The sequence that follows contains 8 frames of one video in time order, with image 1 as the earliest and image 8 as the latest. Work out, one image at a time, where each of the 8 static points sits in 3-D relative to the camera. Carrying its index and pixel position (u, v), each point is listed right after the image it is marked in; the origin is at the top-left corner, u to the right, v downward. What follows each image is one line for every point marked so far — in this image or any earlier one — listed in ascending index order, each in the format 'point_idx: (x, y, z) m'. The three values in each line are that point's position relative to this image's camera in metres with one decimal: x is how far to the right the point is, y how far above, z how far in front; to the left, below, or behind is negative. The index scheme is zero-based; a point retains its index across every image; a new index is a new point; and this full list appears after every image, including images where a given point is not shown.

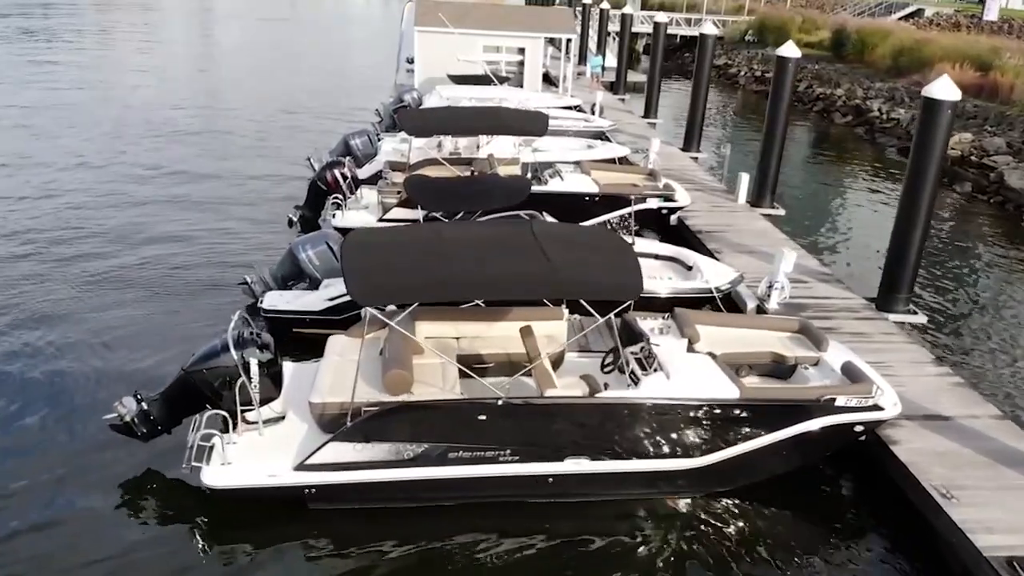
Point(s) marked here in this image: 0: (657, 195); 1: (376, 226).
0: (+2.3, +1.5, +12.2) m
1: (-2.1, +1.0, +11.8) m
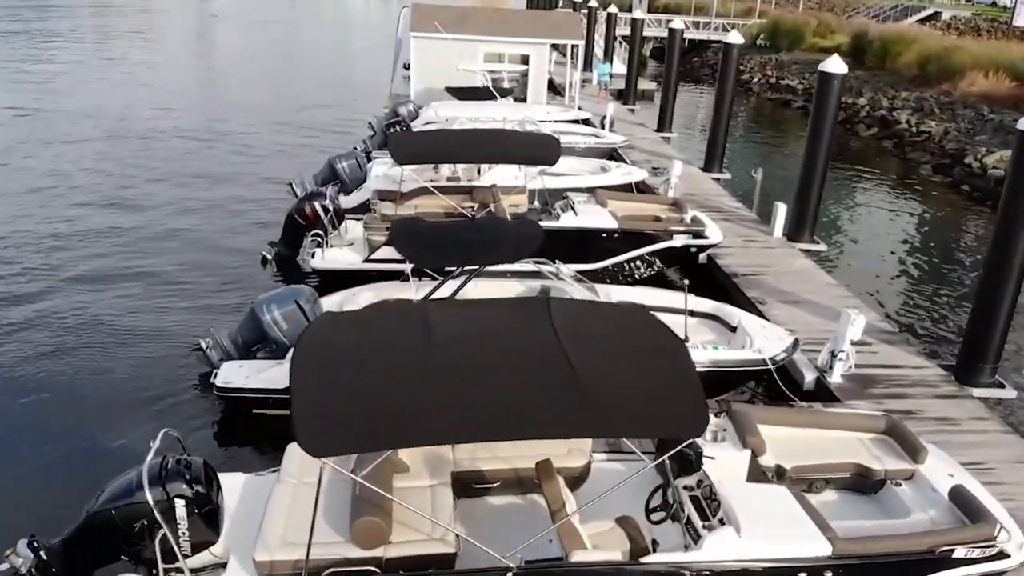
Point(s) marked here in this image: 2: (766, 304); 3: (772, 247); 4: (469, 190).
0: (+2.3, +0.8, +10.6) m
1: (-2.0, +0.3, +10.2) m
2: (+3.1, -0.2, +9.5) m
3: (+3.9, +0.6, +11.6) m
4: (-0.6, +1.5, +11.6) m
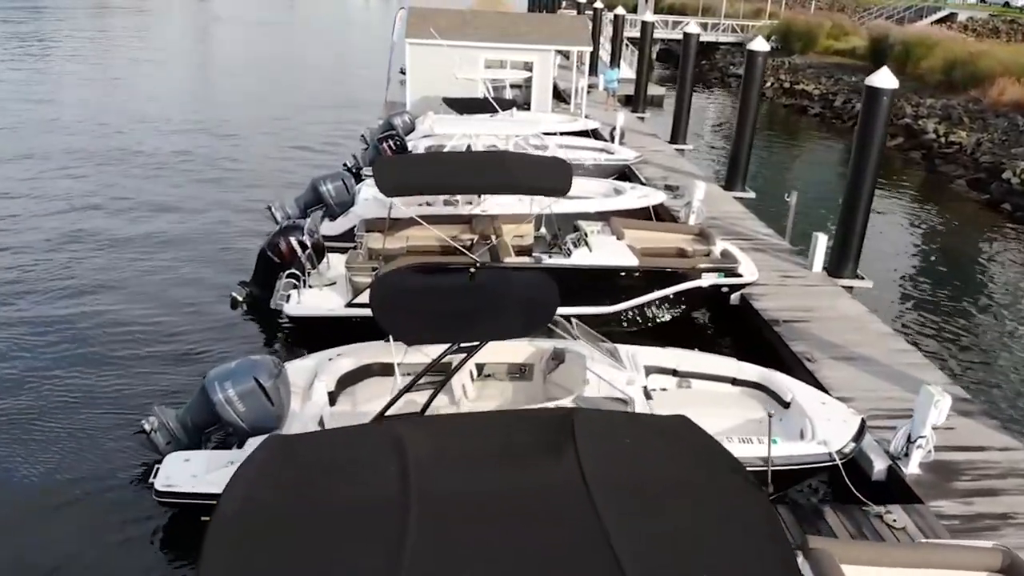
0: (+2.4, +0.2, +9.2) m
1: (-1.9, -0.3, +8.8) m
2: (+3.1, -0.8, +8.1) m
3: (+3.9, +0.1, +10.2) m
4: (-0.6, +0.9, +10.2) m
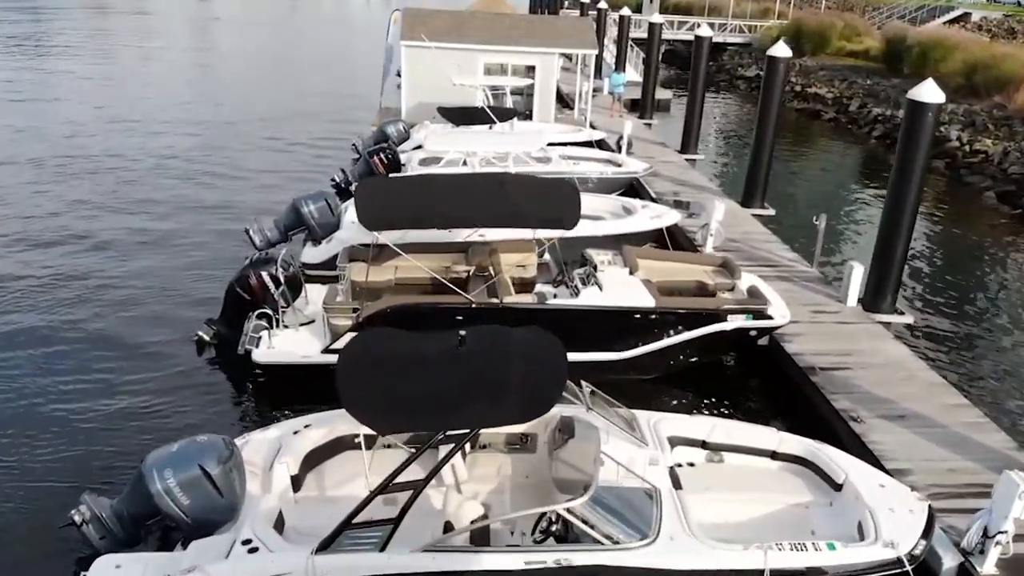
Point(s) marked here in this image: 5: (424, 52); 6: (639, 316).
0: (+2.4, -0.2, +8.2) m
1: (-1.9, -0.7, +7.8) m
2: (+3.1, -1.2, +7.1) m
3: (+3.9, -0.4, +9.2) m
4: (-0.6, +0.5, +9.2) m
5: (-2.0, +5.4, +17.9) m
6: (+1.3, -0.3, +8.0) m
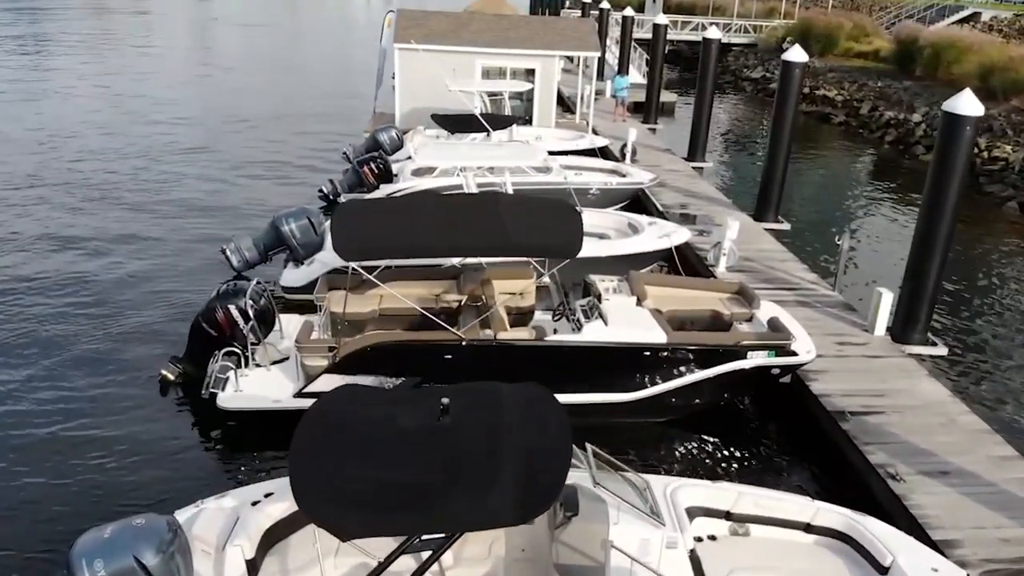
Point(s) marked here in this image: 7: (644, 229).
0: (+2.4, -0.5, +7.4) m
1: (-1.9, -1.0, +7.0) m
2: (+3.1, -1.5, +6.3) m
3: (+3.9, -0.7, +8.4) m
4: (-0.6, +0.1, +8.4) m
5: (-2.0, +5.1, +17.1) m
6: (+1.3, -0.6, +7.2) m
7: (+1.8, +0.8, +10.7) m
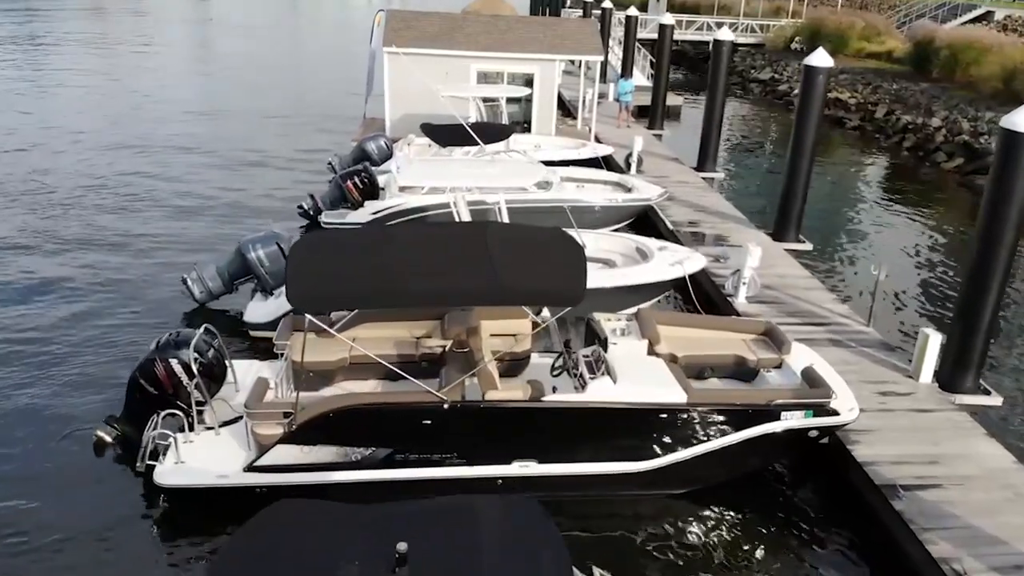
0: (+2.3, -0.9, +6.3) m
1: (-2.0, -1.4, +5.9) m
2: (+3.0, -1.9, +5.2) m
3: (+3.8, -1.1, +7.3) m
4: (-0.7, -0.2, +7.3) m
5: (-2.1, +4.7, +16.0) m
6: (+1.2, -1.0, +6.1) m
7: (+1.8, +0.4, +9.6) m
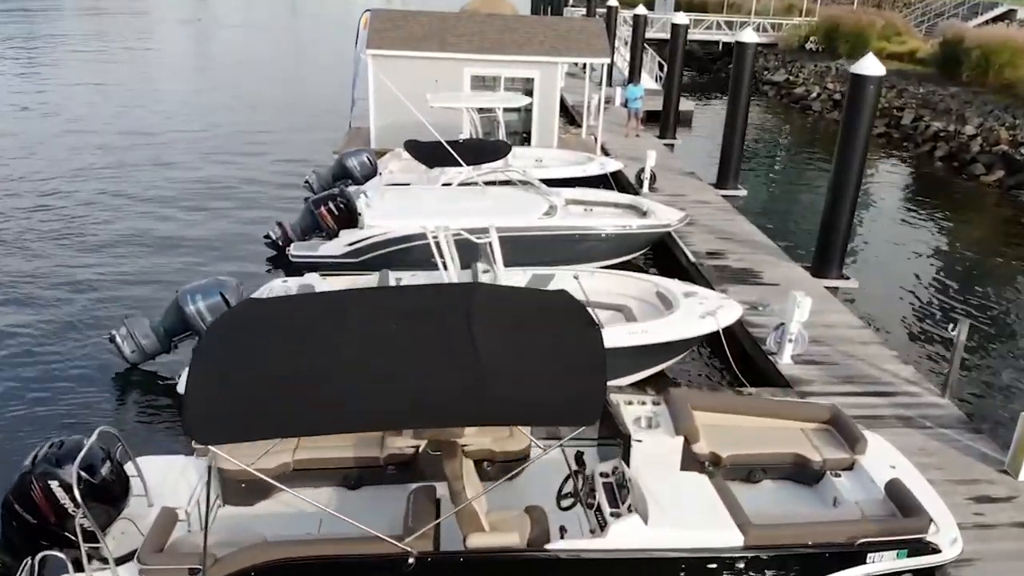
0: (+2.2, -1.5, +4.7) m
1: (-2.1, -2.0, +4.3) m
2: (+3.0, -2.5, +3.5) m
3: (+3.8, -1.7, +5.7) m
4: (-0.7, -0.8, +5.7) m
5: (-2.1, +4.1, +14.4) m
6: (+1.2, -1.6, +4.5) m
7: (+1.7, -0.1, +8.0) m
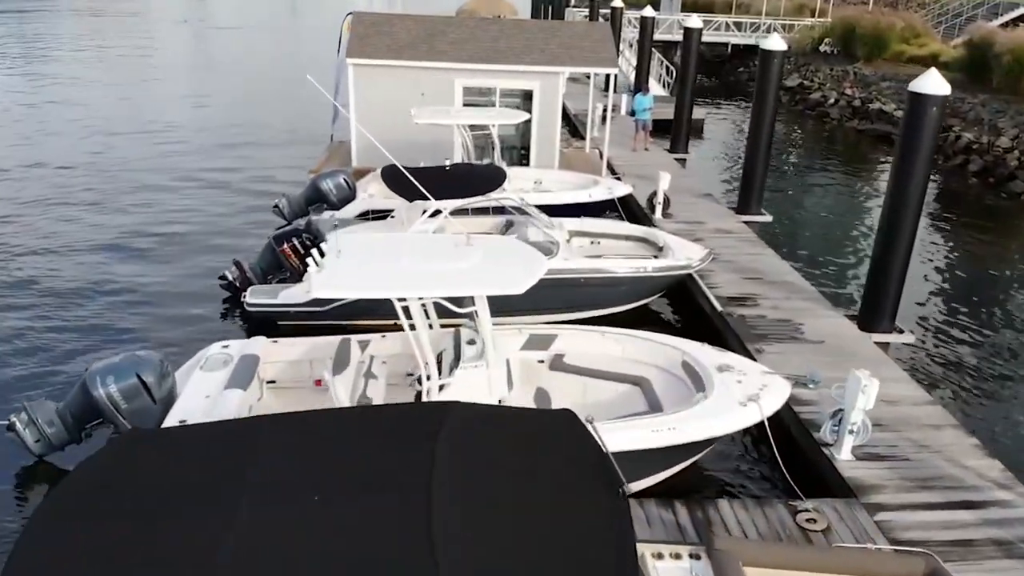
0: (+2.2, -2.1, +3.1) m
1: (-2.1, -2.6, +2.8) m
2: (+2.9, -3.1, +2.0) m
3: (+3.7, -2.3, +4.1) m
4: (-0.8, -1.4, +4.1) m
5: (-2.1, +3.5, +12.8) m
6: (+1.1, -2.2, +3.0) m
7: (+1.7, -0.8, +6.5) m
